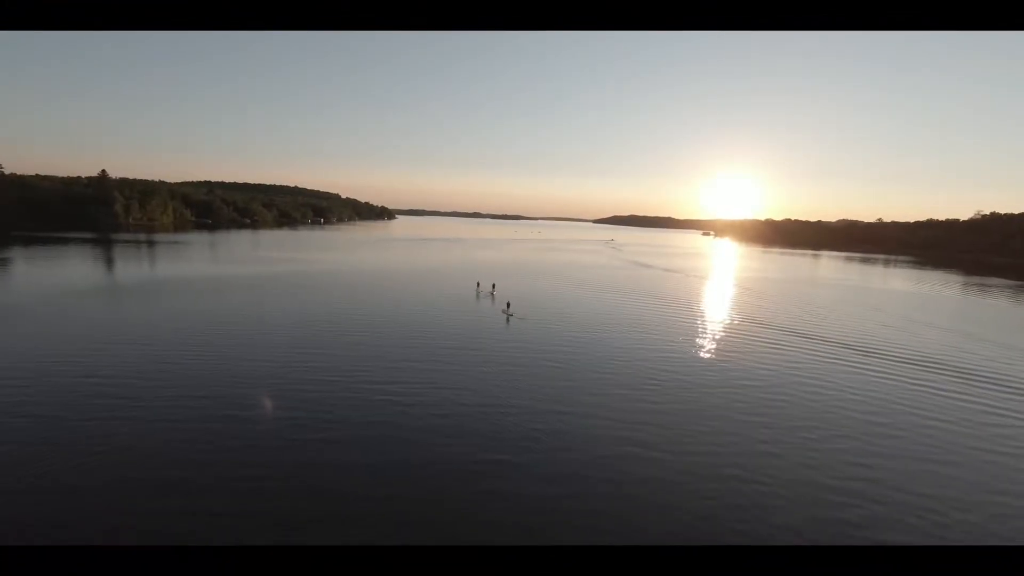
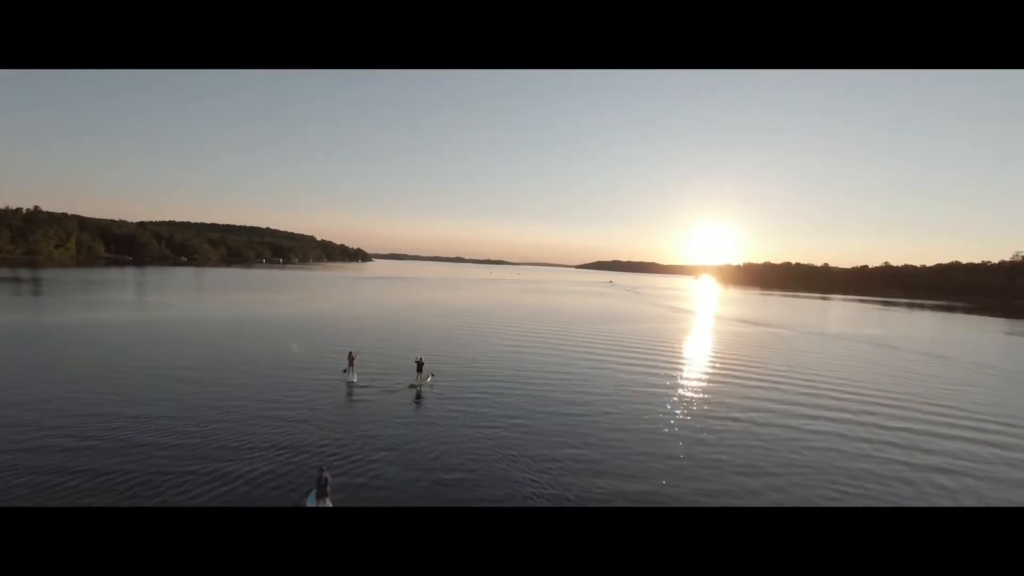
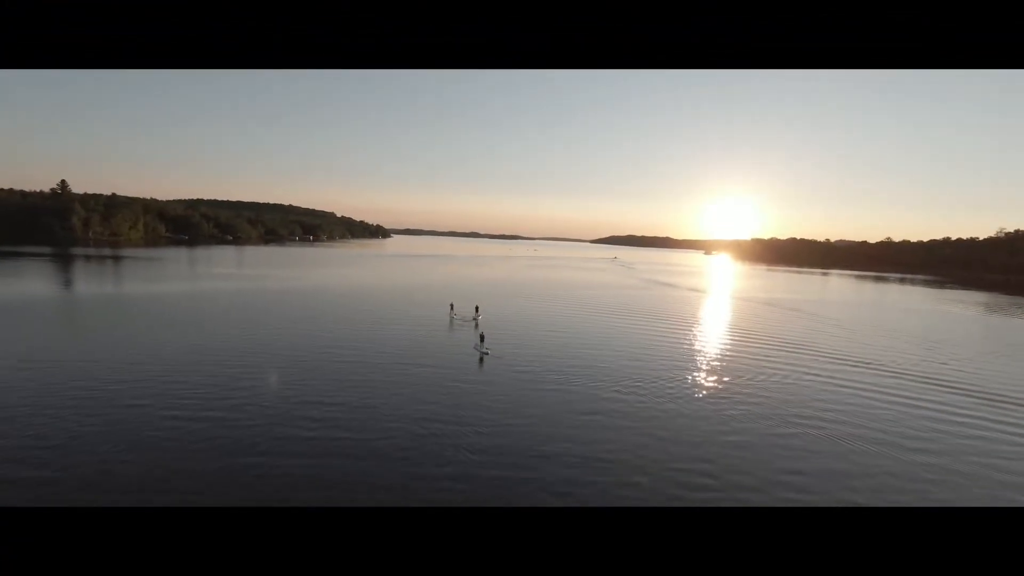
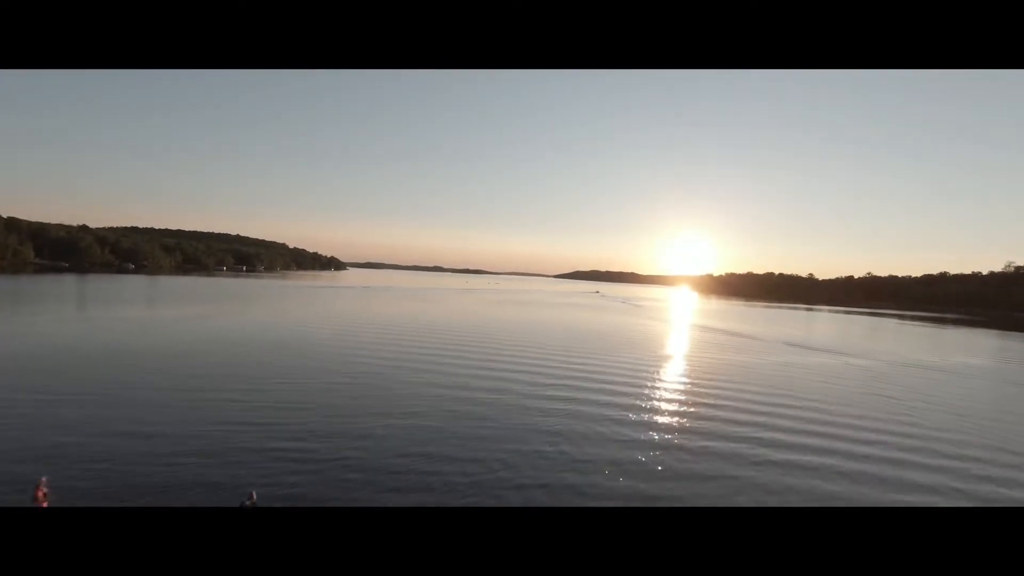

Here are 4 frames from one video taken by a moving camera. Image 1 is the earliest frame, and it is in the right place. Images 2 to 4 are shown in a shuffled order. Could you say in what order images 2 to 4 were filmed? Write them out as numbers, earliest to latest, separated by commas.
3, 2, 4
